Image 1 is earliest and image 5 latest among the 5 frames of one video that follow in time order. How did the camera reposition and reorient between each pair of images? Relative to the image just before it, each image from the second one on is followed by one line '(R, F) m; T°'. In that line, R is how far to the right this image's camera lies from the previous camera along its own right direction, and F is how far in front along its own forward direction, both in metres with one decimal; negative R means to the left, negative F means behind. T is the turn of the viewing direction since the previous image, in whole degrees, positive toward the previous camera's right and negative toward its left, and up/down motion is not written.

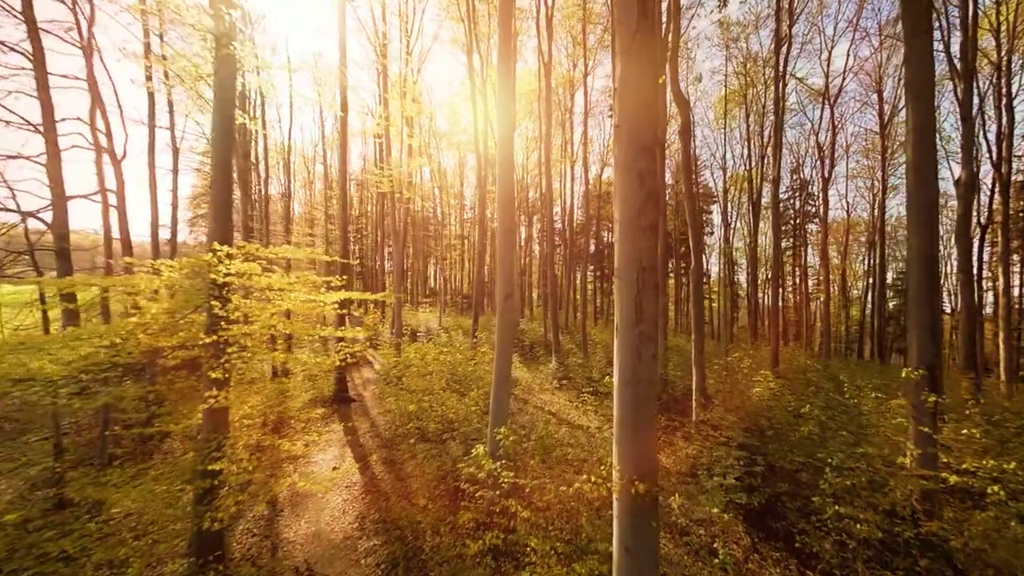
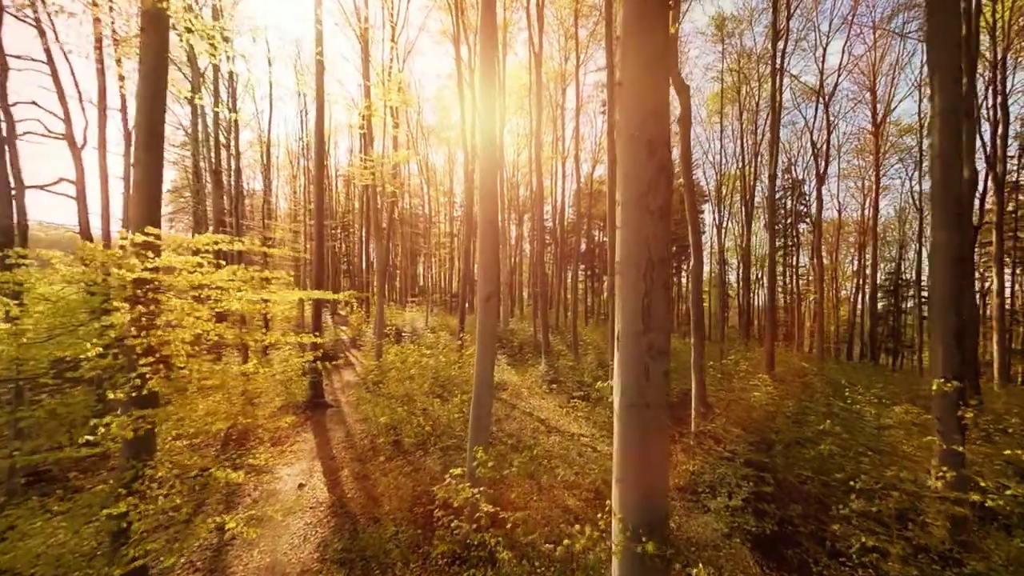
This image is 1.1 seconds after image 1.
(+0.1, +0.6) m; +1°
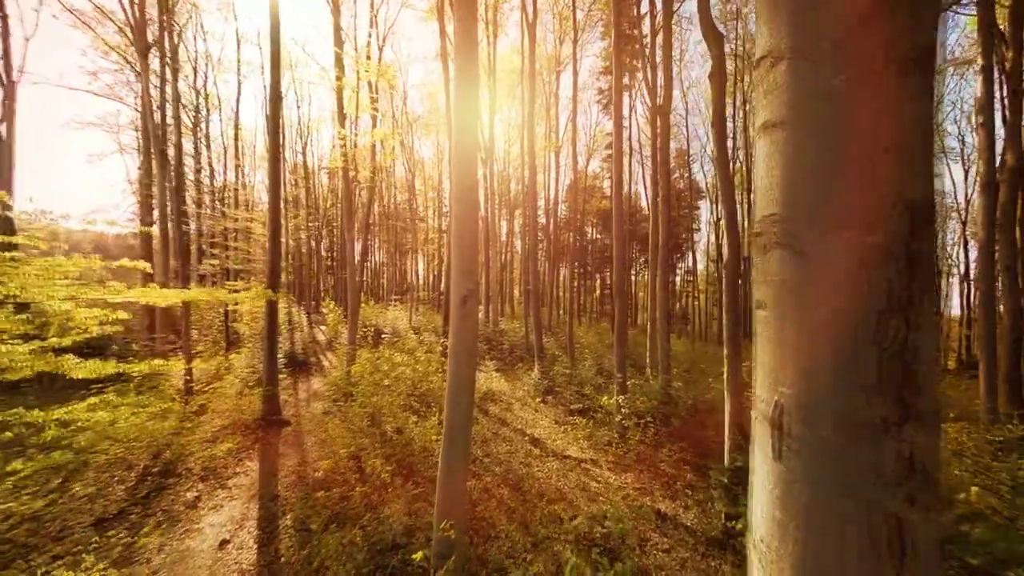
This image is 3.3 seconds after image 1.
(0.0, +1.5) m; +1°
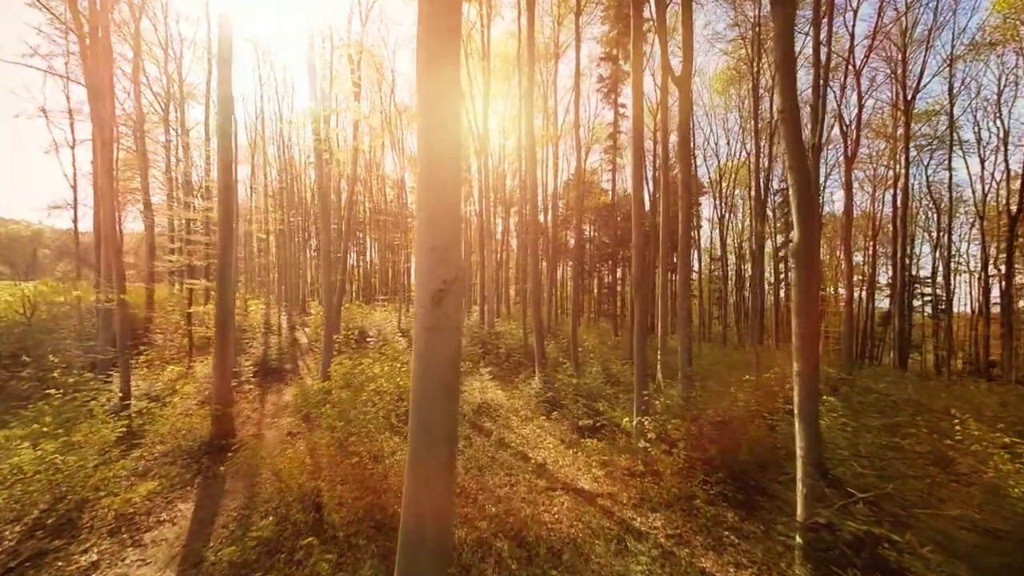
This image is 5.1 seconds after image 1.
(-0.1, +1.5) m; +1°
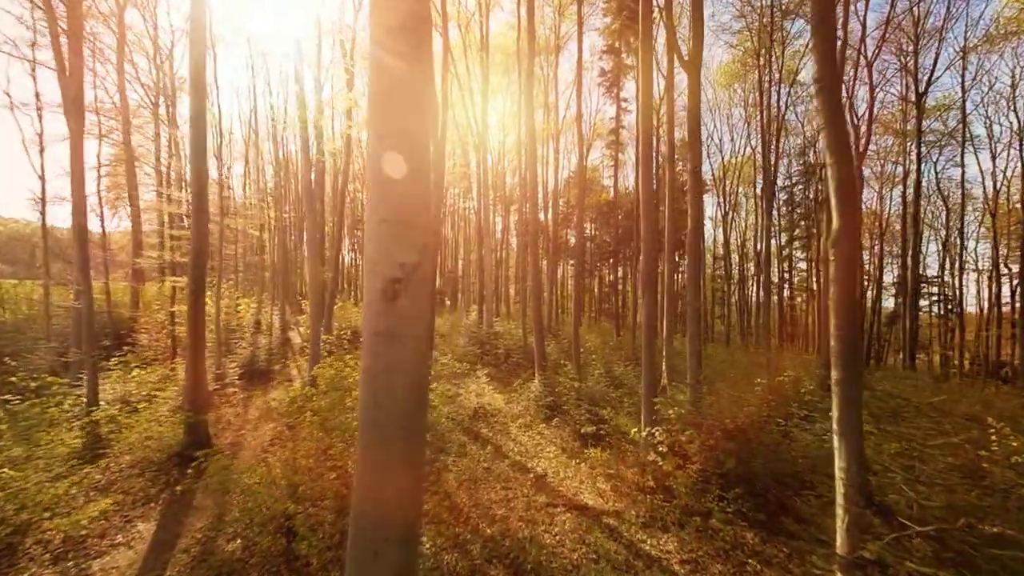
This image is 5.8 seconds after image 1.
(0.0, +0.6) m; 0°
